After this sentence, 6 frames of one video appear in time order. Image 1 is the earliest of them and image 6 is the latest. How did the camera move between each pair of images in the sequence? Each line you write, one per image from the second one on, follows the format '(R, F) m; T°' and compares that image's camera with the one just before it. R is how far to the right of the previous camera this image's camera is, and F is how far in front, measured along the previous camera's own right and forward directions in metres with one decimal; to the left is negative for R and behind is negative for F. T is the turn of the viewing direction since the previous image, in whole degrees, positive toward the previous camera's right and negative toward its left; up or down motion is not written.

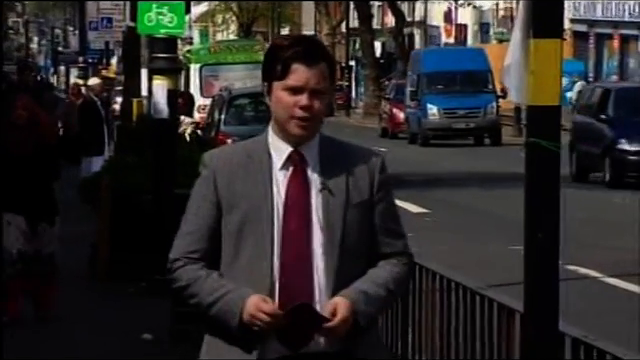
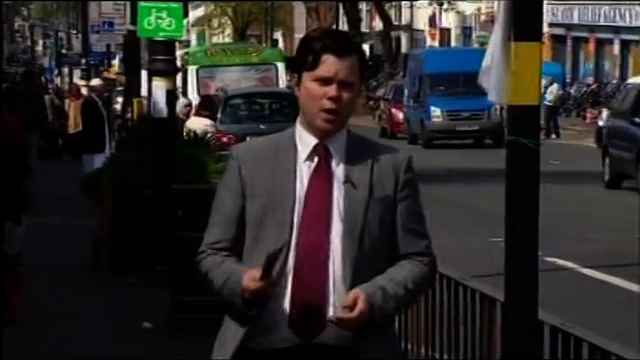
(0.0, -0.3) m; 0°
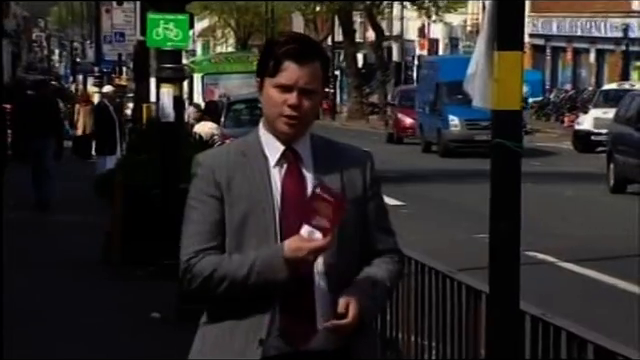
(0.0, -0.4) m; 0°
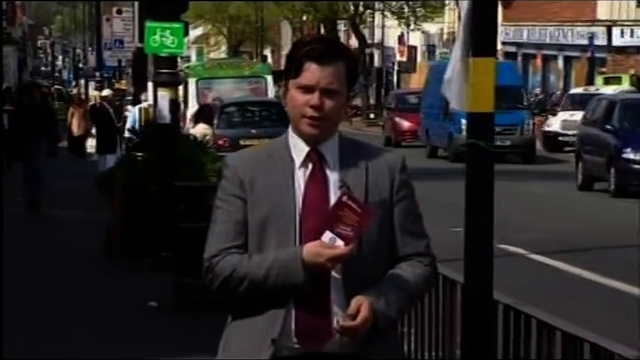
(0.0, -0.4) m; 0°
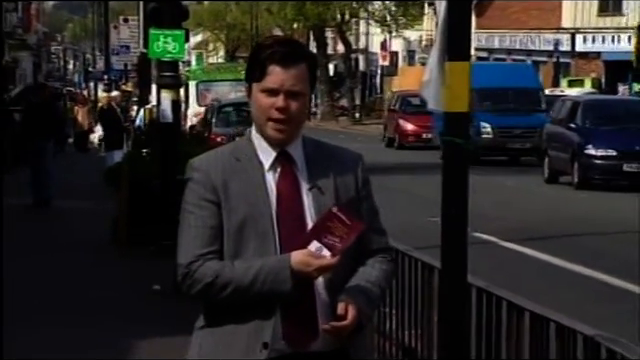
(0.0, -0.6) m; 0°
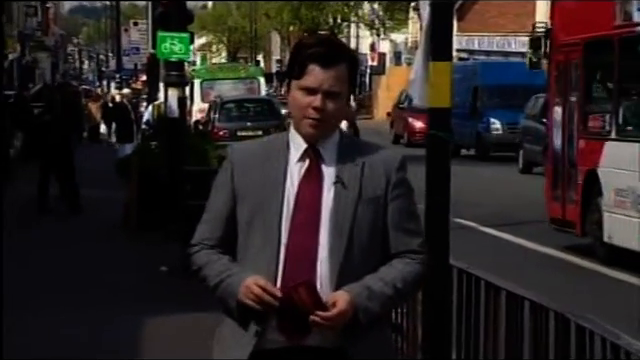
(+0.1, -0.6) m; 0°
